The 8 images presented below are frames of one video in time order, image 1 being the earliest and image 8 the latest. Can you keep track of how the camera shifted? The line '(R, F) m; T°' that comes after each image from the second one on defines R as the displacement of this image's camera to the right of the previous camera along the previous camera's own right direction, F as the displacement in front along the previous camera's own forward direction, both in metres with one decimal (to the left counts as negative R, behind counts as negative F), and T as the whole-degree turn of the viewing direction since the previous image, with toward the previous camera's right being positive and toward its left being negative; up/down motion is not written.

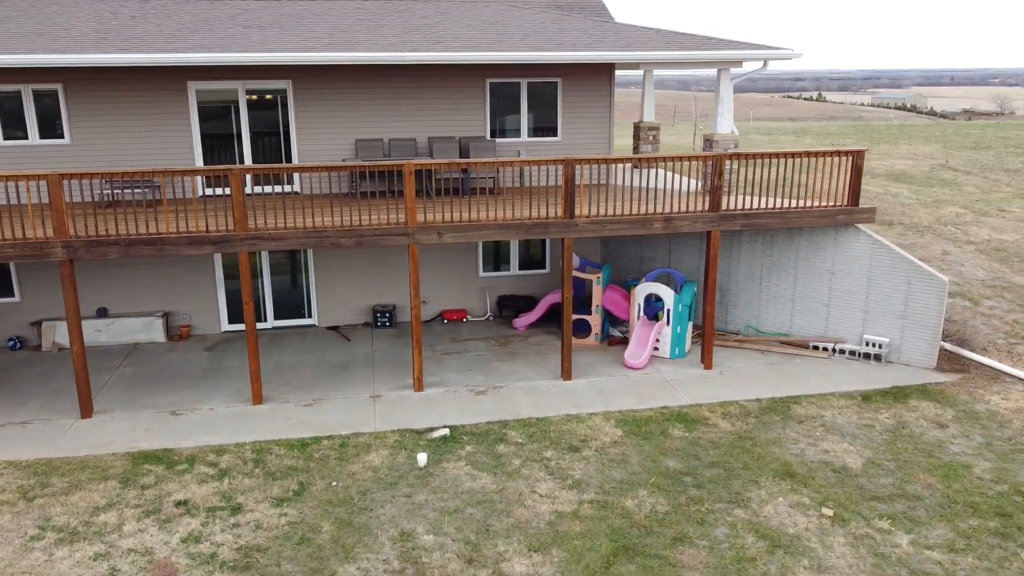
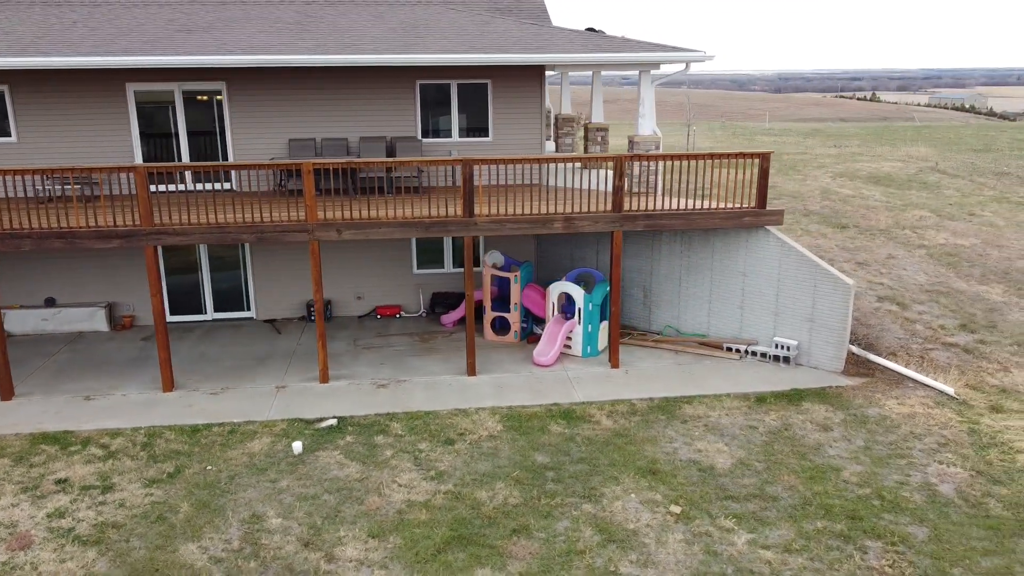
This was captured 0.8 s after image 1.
(+1.8, -0.2) m; -3°
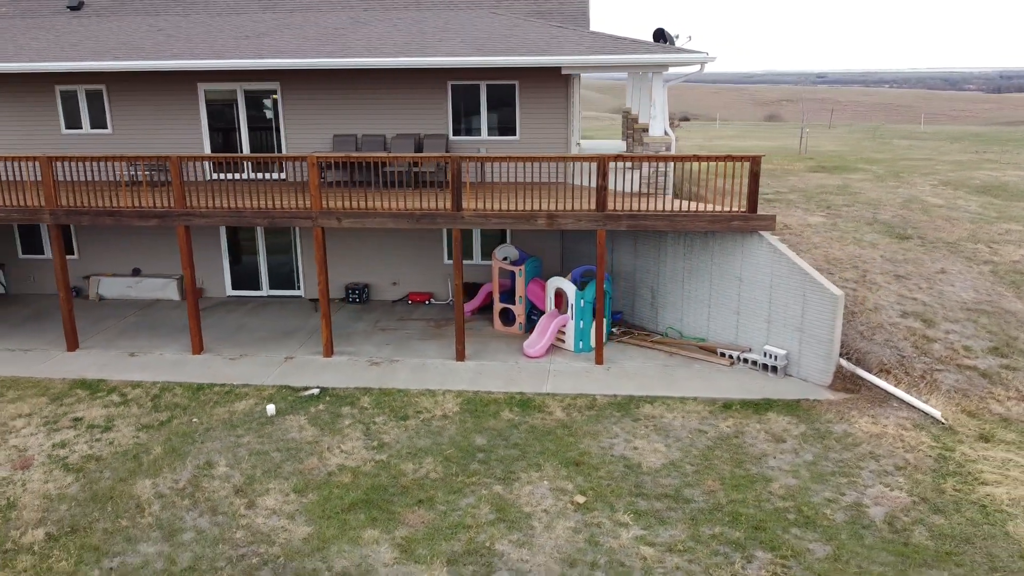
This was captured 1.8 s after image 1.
(+2.4, -0.2) m; -12°
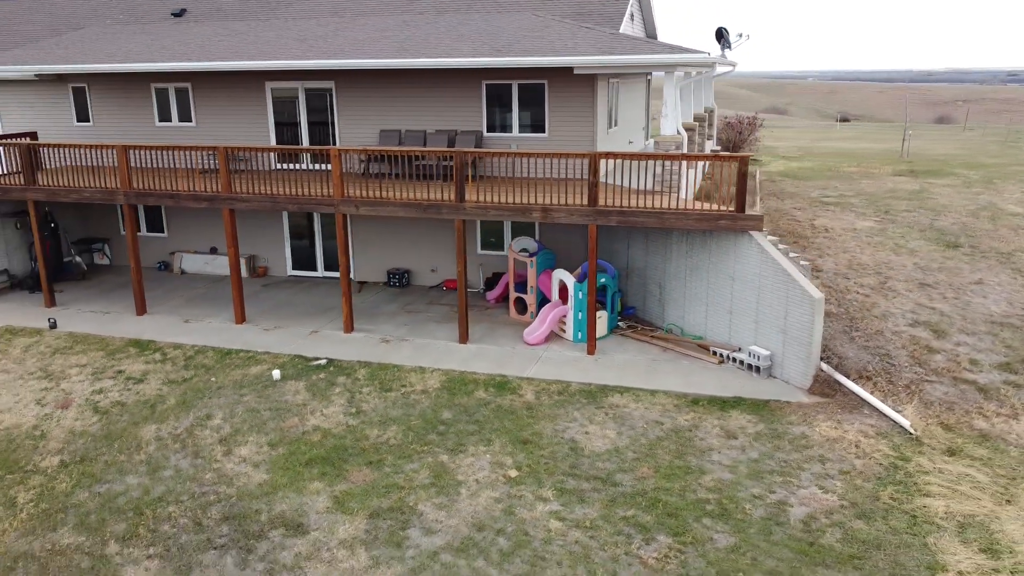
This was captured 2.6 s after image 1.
(+2.0, -0.4) m; -10°
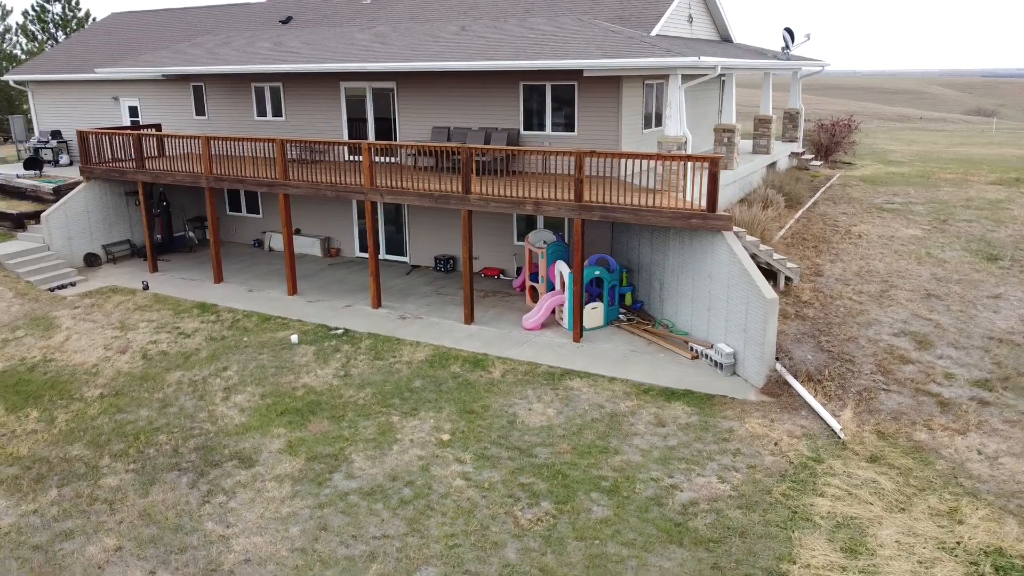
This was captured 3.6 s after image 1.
(+2.6, -0.6) m; -12°
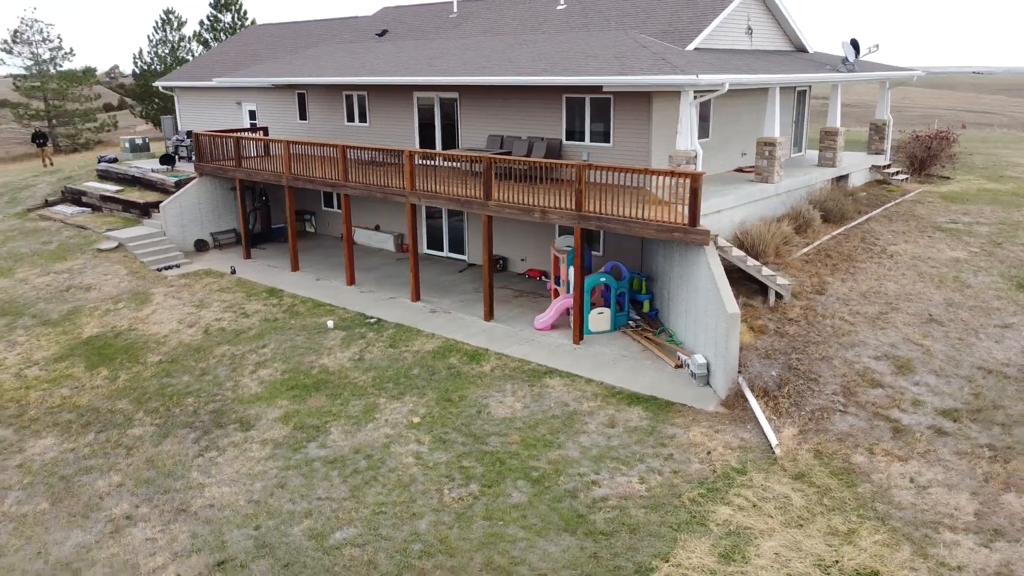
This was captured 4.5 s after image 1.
(+2.4, -0.6) m; -11°
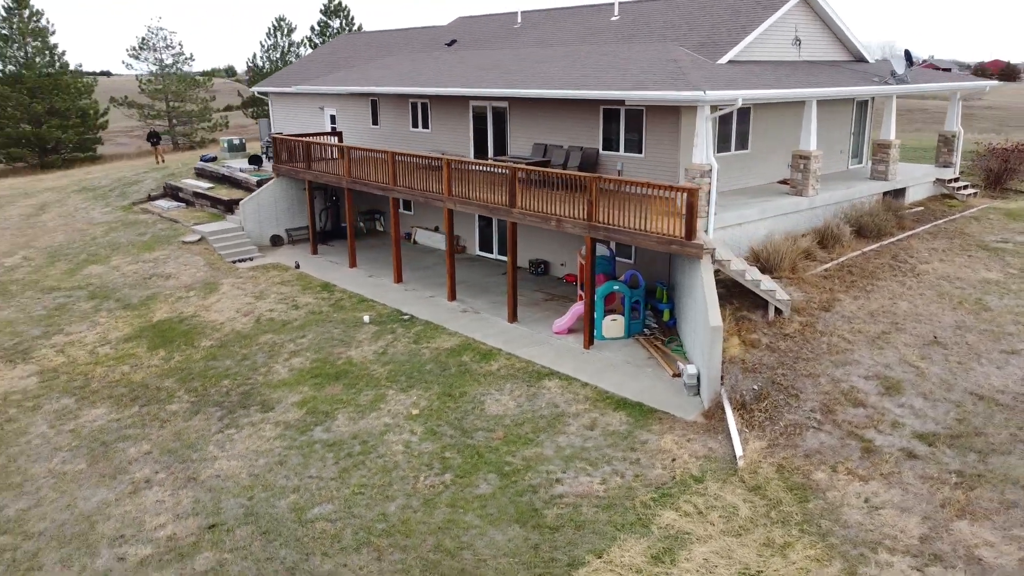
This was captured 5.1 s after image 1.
(+1.6, -0.5) m; -8°
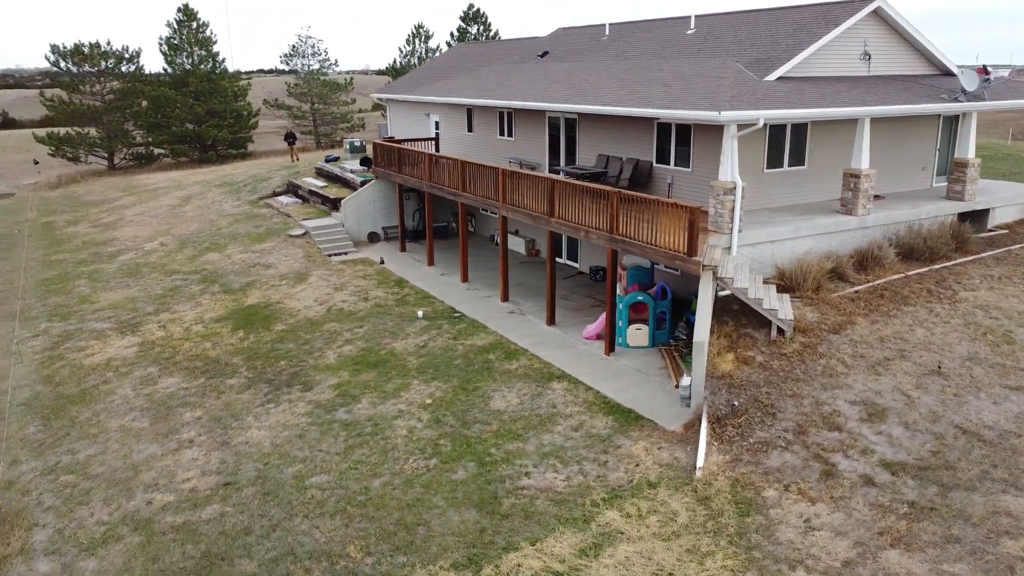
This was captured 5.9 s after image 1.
(+2.1, -0.6) m; -11°
